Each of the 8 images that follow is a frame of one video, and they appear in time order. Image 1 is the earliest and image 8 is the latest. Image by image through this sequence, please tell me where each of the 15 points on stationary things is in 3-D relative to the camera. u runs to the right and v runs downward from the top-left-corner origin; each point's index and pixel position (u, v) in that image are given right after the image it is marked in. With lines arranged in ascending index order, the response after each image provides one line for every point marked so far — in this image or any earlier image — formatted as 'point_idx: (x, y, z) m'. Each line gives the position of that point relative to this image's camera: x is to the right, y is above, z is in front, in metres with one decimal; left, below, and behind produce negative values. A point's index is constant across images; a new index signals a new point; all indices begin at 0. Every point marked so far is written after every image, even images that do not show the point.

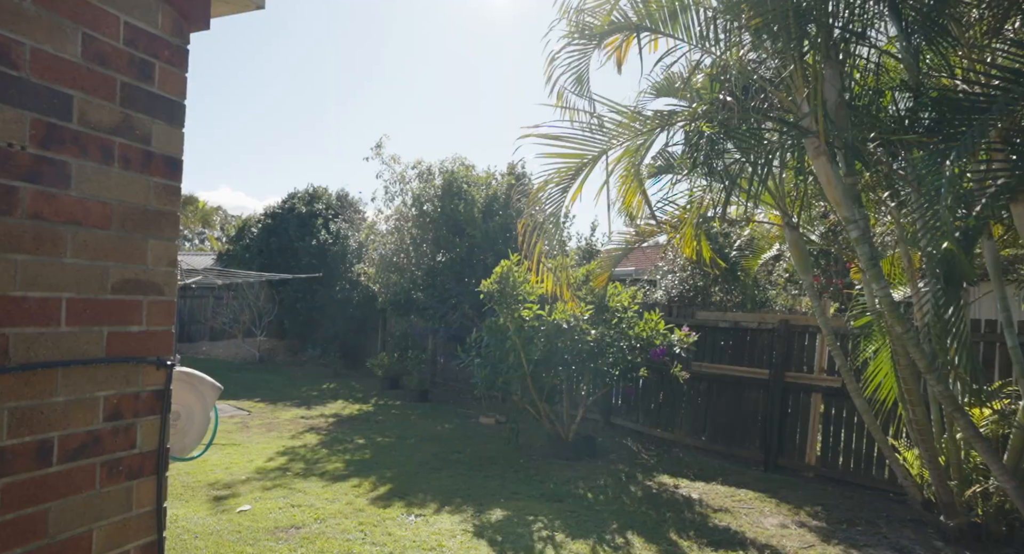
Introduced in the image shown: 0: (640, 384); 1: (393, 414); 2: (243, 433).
0: (+1.7, -1.4, +8.2) m
1: (-1.9, -2.2, +9.9) m
2: (-3.3, -1.9, +7.4) m
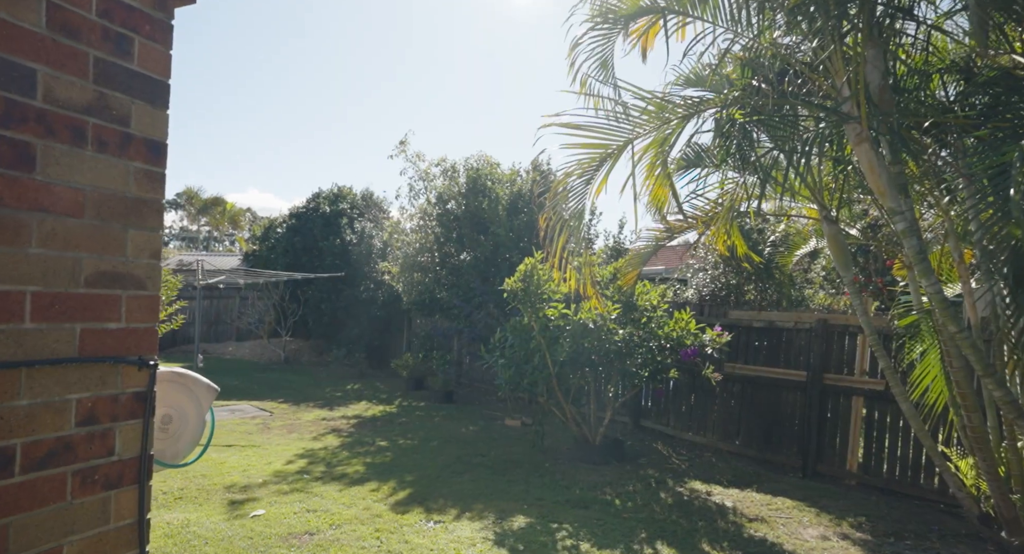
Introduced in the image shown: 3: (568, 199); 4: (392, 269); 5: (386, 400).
0: (+2.1, -1.4, +7.9) m
1: (-1.5, -2.2, +9.7) m
2: (-3.0, -1.9, +7.4) m
3: (+0.4, +0.6, +4.6) m
4: (-2.6, +0.2, +13.5) m
5: (-2.4, -2.4, +11.8) m
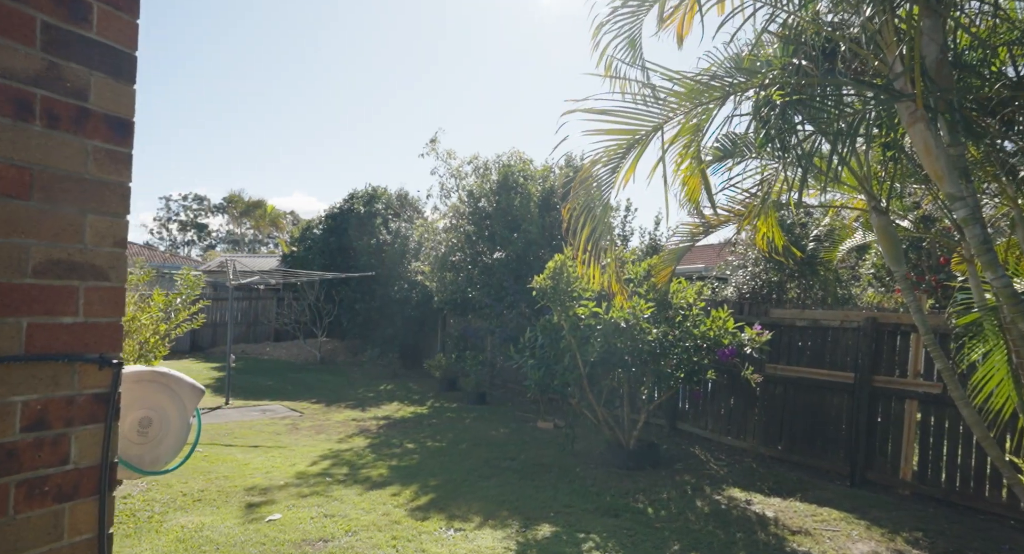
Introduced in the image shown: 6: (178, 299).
0: (+2.4, -1.4, +7.6) m
1: (-1.0, -2.2, +9.6) m
2: (-2.6, -1.9, +7.3) m
3: (+0.6, +0.6, +4.4) m
4: (-1.9, +0.3, +13.4) m
5: (-1.7, -2.4, +11.8) m
6: (-2.7, -0.2, +5.0) m
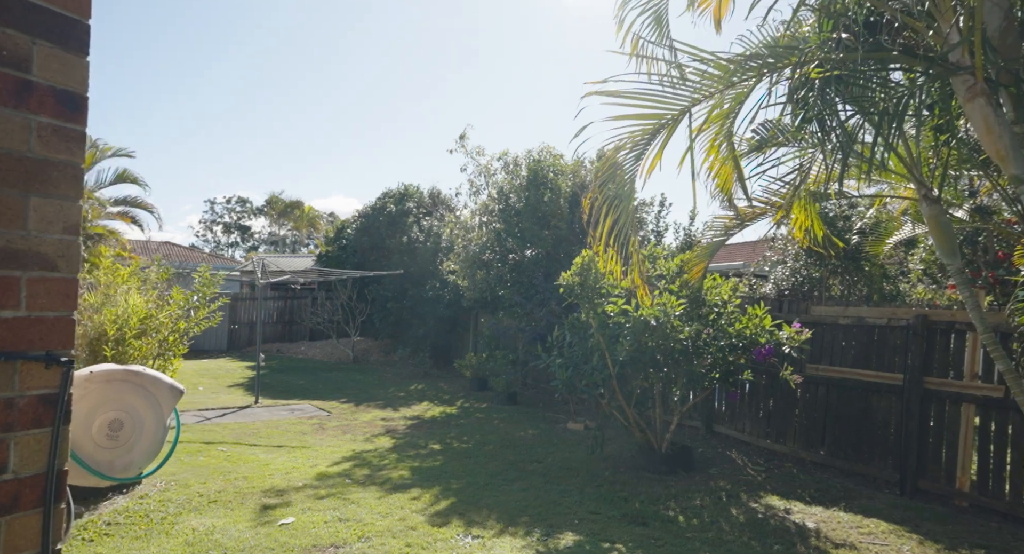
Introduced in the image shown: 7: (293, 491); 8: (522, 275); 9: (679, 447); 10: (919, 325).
0: (+2.8, -1.3, +7.2) m
1: (-0.5, -2.2, +9.5) m
2: (-2.3, -1.9, +7.3) m
3: (+0.7, +0.7, +4.1) m
4: (-1.2, +0.3, +13.3) m
5: (-1.2, -2.3, +11.6) m
6: (-2.6, -0.2, +4.9) m
7: (-1.7, -1.6, +4.6) m
8: (+0.2, 0.0, +11.2) m
9: (+1.7, -1.7, +6.2) m
10: (+3.5, -0.4, +5.3) m
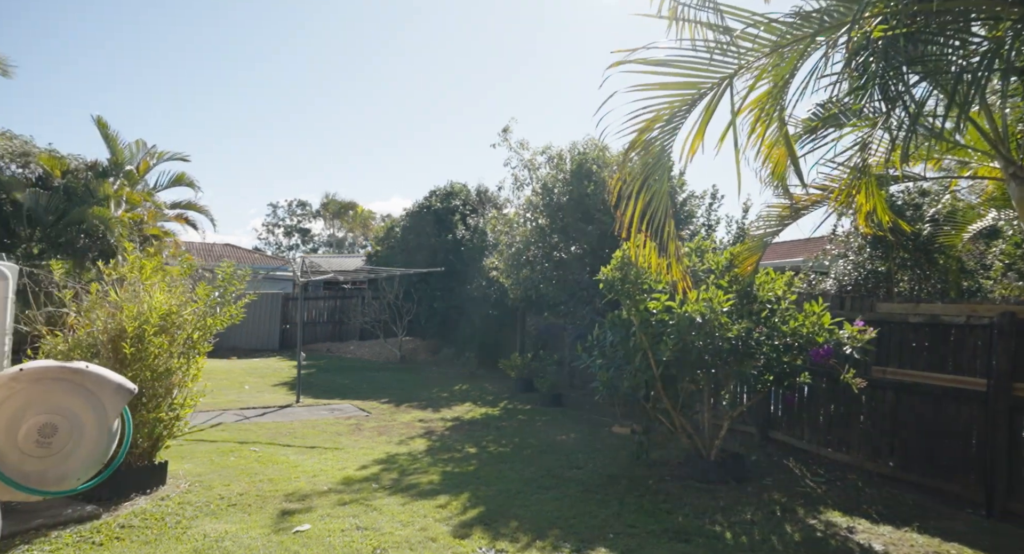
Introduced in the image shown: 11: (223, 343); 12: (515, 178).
0: (+3.2, -1.3, +6.7) m
1: (+0.1, -2.1, +9.2) m
2: (-1.8, -1.9, +7.1) m
3: (+0.9, +0.7, +3.8) m
4: (-0.3, +0.3, +13.1) m
5: (-0.3, -2.3, +11.4) m
6: (-2.3, -0.1, +4.8) m
7: (-1.4, -1.6, +4.4) m
8: (+0.9, +0.1, +10.8) m
9: (+2.1, -1.7, +5.8) m
10: (+3.8, -0.3, +4.7) m
11: (-8.9, -2.0, +18.6) m
12: (+0.1, +2.3, +13.9) m
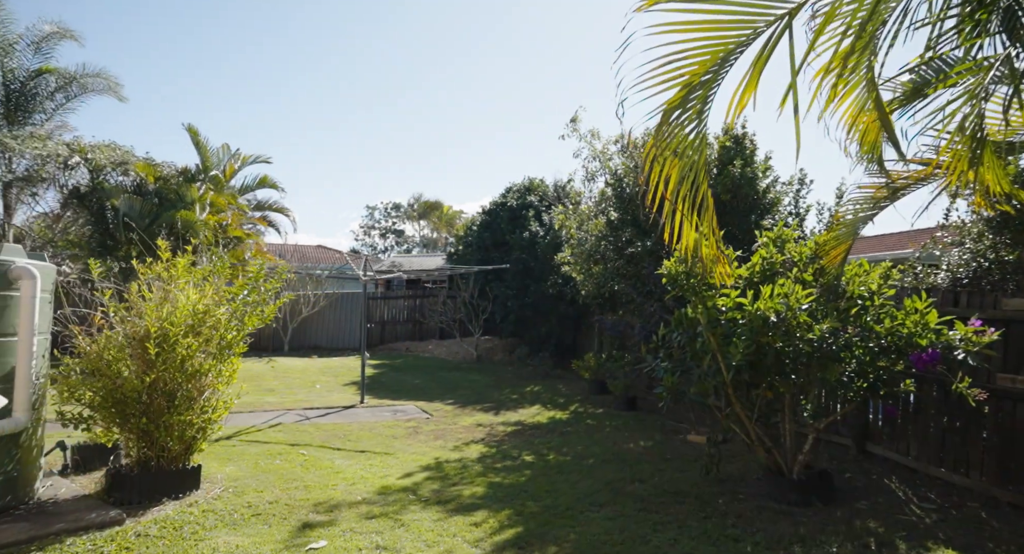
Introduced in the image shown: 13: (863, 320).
0: (+3.7, -1.2, +5.7) m
1: (+1.0, -2.1, +8.7) m
2: (-1.2, -1.8, +6.9) m
3: (+1.0, +0.8, +3.2) m
4: (+1.2, +0.4, +12.6) m
5: (+0.9, -2.3, +10.9) m
6: (-2.0, -0.1, +4.7) m
7: (-1.1, -1.6, +4.2) m
8: (+2.1, +0.1, +10.2) m
9: (+2.5, -1.6, +5.0) m
10: (+4.0, -0.3, +3.7) m
11: (-6.5, -2.1, +19.2) m
12: (+1.6, +2.3, +13.4) m
13: (+2.7, -0.3, +4.6) m
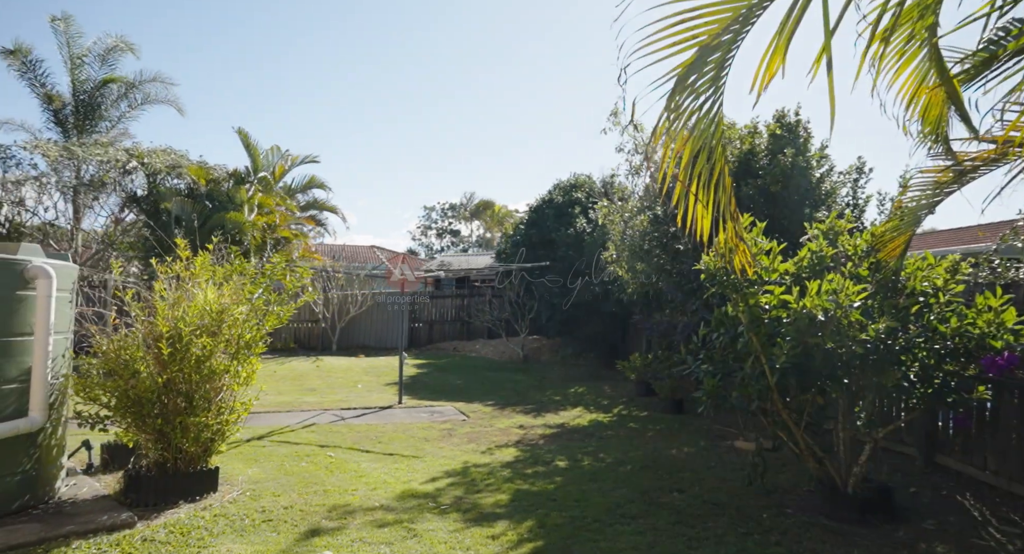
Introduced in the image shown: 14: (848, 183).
0: (+4.0, -1.1, +5.2) m
1: (+1.6, -2.1, +8.3) m
2: (-0.8, -1.8, +6.8) m
3: (+1.1, +0.8, +2.9) m
4: (+2.0, +0.4, +12.2) m
5: (+1.7, -2.2, +10.6) m
6: (-1.8, -0.1, +4.6) m
7: (-1.0, -1.6, +4.0) m
8: (+2.7, +0.2, +9.7) m
9: (+2.7, -1.6, +4.6) m
10: (+4.1, -0.2, +3.1) m
11: (-5.0, -2.1, +19.5) m
12: (+2.5, +2.4, +12.9) m
13: (+2.8, -0.3, +4.1) m
14: (+4.4, +1.3, +8.0) m
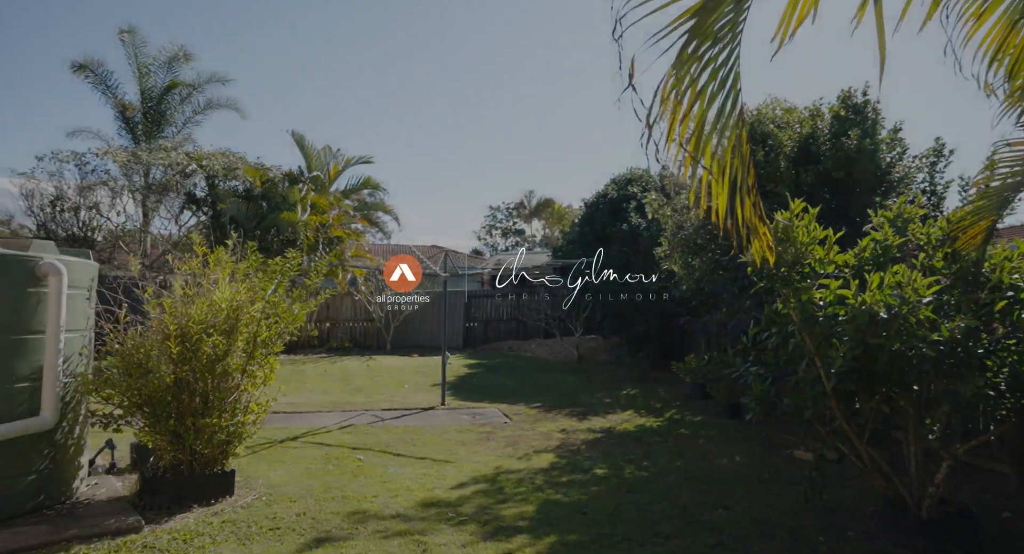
0: (+4.2, -1.1, +4.4) m
1: (+2.1, -2.0, +7.8) m
2: (-0.4, -1.8, +6.5) m
3: (+1.0, +0.8, +2.5) m
4: (+3.0, +0.5, +11.6) m
5: (+2.5, -2.2, +10.1) m
6: (-1.6, -0.1, +4.5) m
7: (-0.9, -1.5, +3.8) m
8: (+3.4, +0.2, +9.1) m
9: (+2.9, -1.5, +4.0) m
10: (+4.1, -0.2, +2.3) m
11: (-3.3, -2.1, +19.6) m
12: (+3.5, +2.4, +12.3) m
13: (+2.9, -0.2, +3.5) m
14: (+4.9, +1.3, +7.2) m
